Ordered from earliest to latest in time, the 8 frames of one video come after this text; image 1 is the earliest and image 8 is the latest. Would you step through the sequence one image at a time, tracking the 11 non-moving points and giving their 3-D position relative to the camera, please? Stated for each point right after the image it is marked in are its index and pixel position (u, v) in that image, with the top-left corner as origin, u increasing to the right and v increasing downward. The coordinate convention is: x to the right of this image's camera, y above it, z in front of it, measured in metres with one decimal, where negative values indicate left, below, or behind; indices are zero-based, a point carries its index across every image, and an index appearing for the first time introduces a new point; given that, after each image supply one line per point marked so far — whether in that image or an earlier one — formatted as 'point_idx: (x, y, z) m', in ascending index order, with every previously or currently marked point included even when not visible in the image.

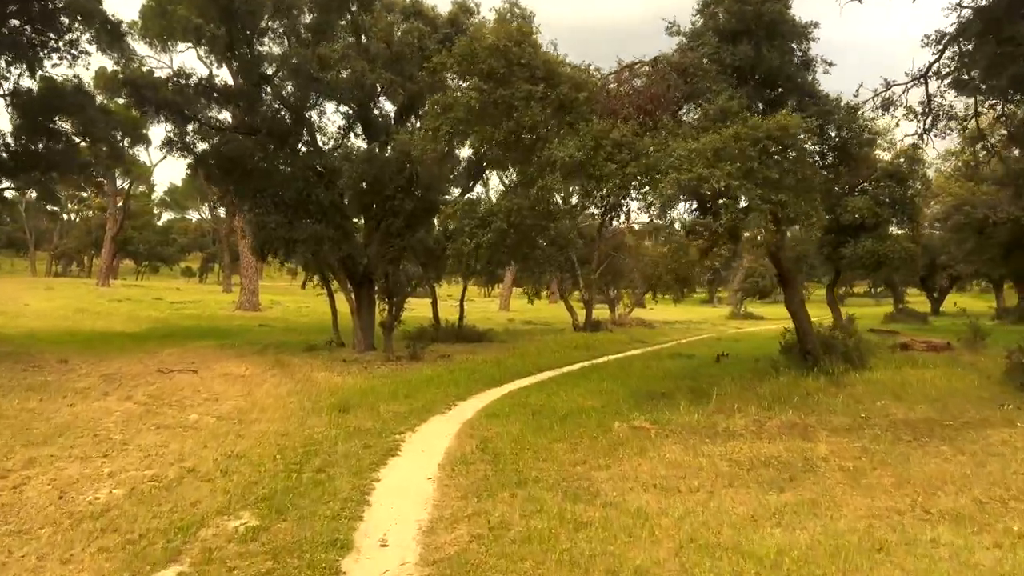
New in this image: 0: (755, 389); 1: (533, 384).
0: (+4.8, -2.0, +15.1) m
1: (+0.5, -2.4, +19.2) m
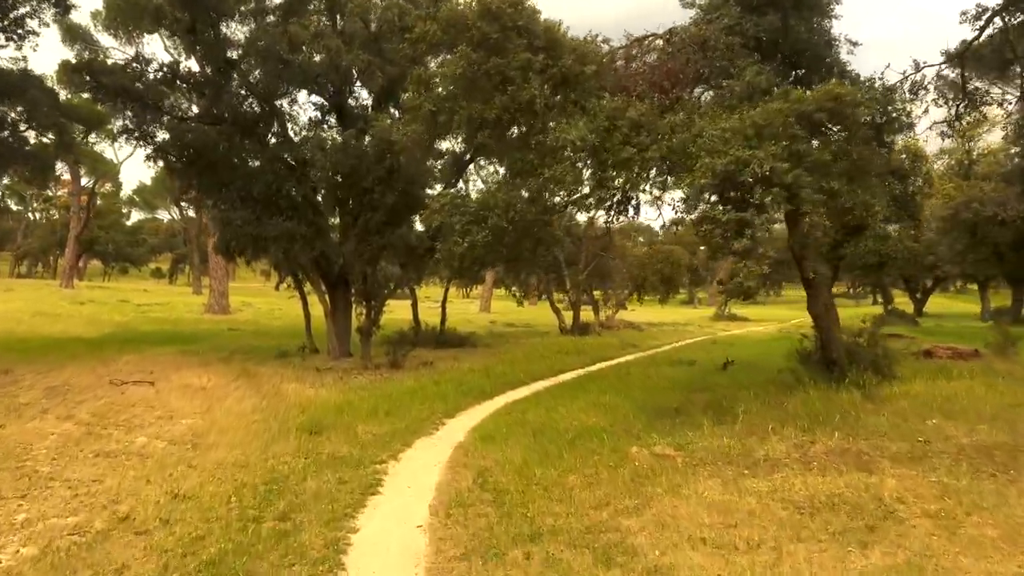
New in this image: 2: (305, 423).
0: (+4.8, -2.0, +13.4) m
1: (+0.4, -2.5, +17.3) m
2: (-3.8, -2.5, +14.0) m
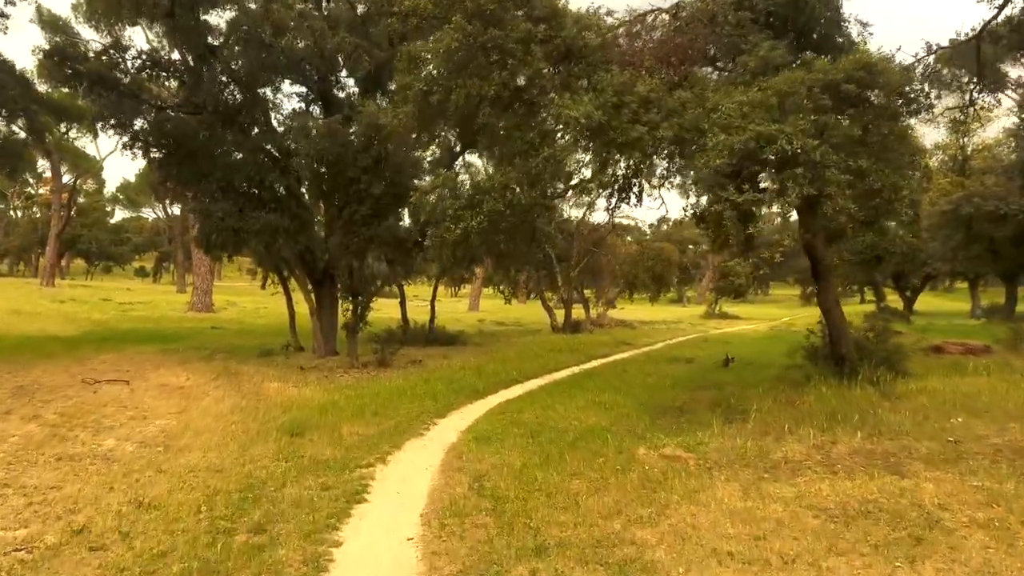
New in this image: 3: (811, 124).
0: (+4.7, -1.9, +12.6) m
1: (+0.2, -2.3, +16.5) m
2: (-3.9, -2.3, +13.1) m
3: (+4.0, +2.2, +10.3) m
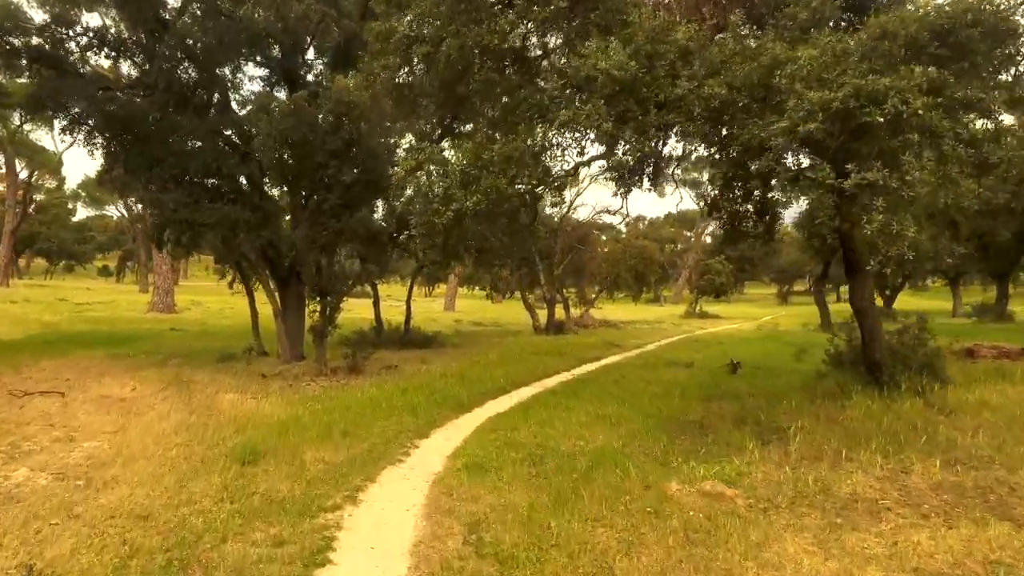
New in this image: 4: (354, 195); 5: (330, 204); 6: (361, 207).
0: (+4.6, -1.9, +10.8) m
1: (0.0, -2.3, +14.6) m
2: (-3.9, -2.3, +11.0) m
3: (+4.0, +2.2, +8.5) m
4: (-4.0, +2.3, +18.9) m
5: (-4.4, +2.1, +18.4) m
6: (-3.8, +2.0, +19.0) m
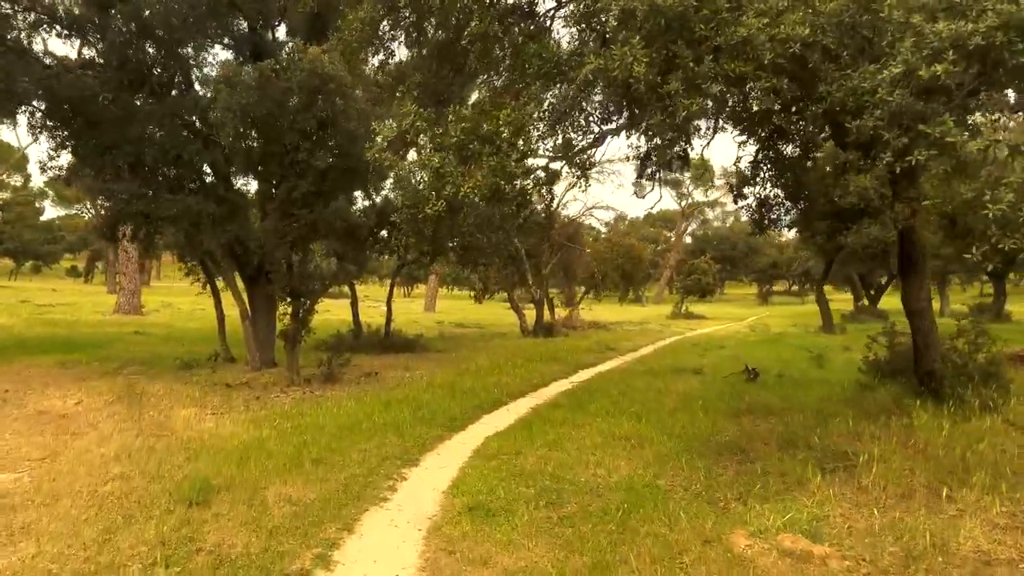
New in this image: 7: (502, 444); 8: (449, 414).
0: (+4.7, -1.8, +9.0) m
1: (0.0, -2.3, +12.7) m
2: (-3.8, -2.3, +9.0) m
3: (+4.2, +2.2, +6.7) m
4: (-4.1, +2.3, +16.9) m
5: (-4.5, +2.1, +16.3) m
6: (-3.9, +2.0, +17.0) m
7: (-0.2, -2.3, +11.1) m
8: (-1.1, -2.2, +13.4) m
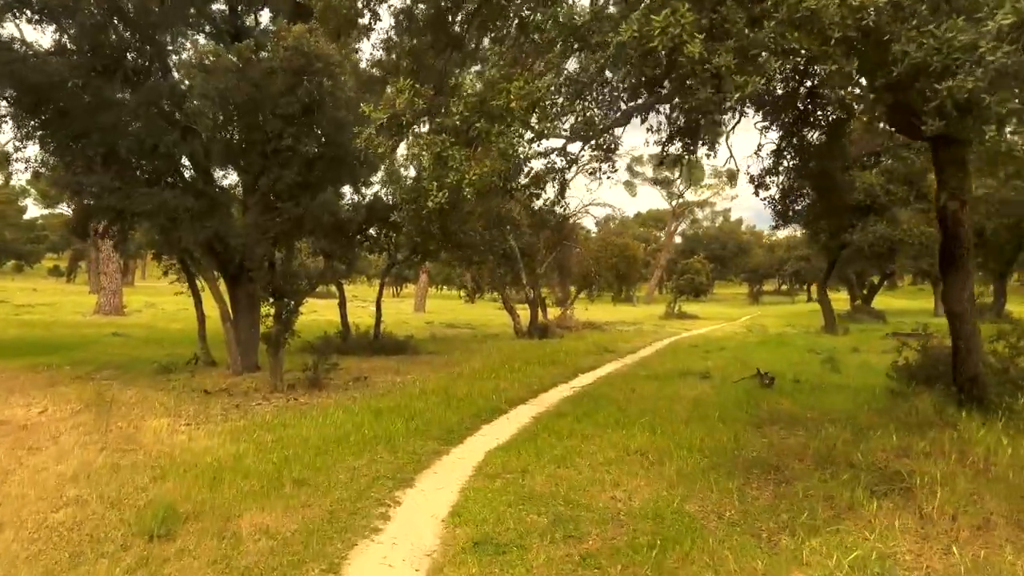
0: (+4.8, -1.8, +8.0) m
1: (+0.1, -2.3, +11.6) m
2: (-3.7, -2.3, +7.9) m
3: (+4.3, +2.3, +5.7) m
4: (-4.1, +2.3, +15.7) m
5: (-4.5, +2.1, +15.2) m
6: (-4.0, +2.0, +15.8) m
7: (-0.1, -2.3, +10.0) m
8: (-1.1, -2.2, +12.3) m
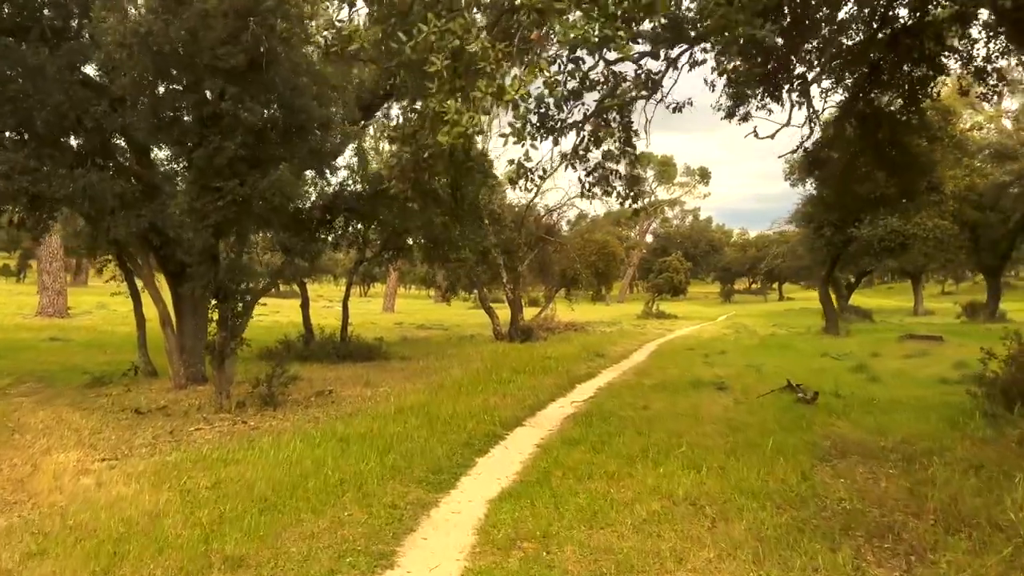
0: (+5.0, -1.8, +5.7) m
1: (+0.1, -2.2, +9.1) m
2: (-3.5, -2.3, +5.2) m
3: (+4.6, +2.3, +3.4) m
4: (-4.2, +2.3, +13.0) m
5: (-4.6, +2.1, +12.5) m
6: (-4.1, +2.1, +13.2) m
7: (0.0, -2.3, +7.5) m
8: (-1.0, -2.2, +9.7) m
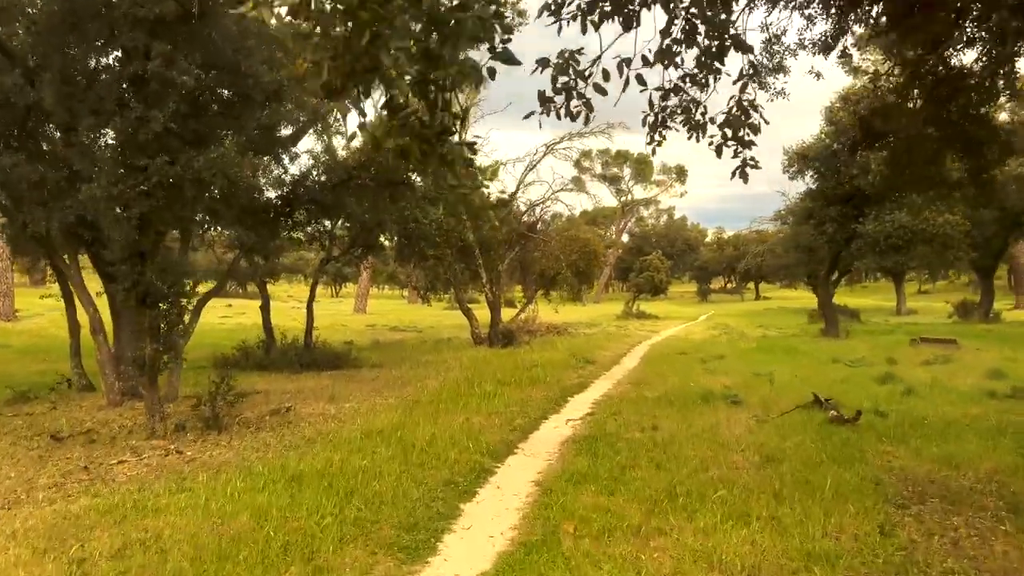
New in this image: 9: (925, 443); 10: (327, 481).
0: (+5.1, -1.8, +3.9) m
1: (+0.1, -2.3, +7.1) m
2: (-3.4, -2.3, +3.1) m
3: (+4.8, +2.3, +1.5) m
4: (-4.4, +2.3, +10.8) m
5: (-4.8, +2.1, +10.3) m
6: (-4.2, +2.0, +11.0) m
7: (+0.1, -2.3, +5.4) m
8: (-1.1, -2.2, +7.7) m
9: (+5.1, -1.9, +9.6) m
10: (-2.1, -2.2, +8.7) m
